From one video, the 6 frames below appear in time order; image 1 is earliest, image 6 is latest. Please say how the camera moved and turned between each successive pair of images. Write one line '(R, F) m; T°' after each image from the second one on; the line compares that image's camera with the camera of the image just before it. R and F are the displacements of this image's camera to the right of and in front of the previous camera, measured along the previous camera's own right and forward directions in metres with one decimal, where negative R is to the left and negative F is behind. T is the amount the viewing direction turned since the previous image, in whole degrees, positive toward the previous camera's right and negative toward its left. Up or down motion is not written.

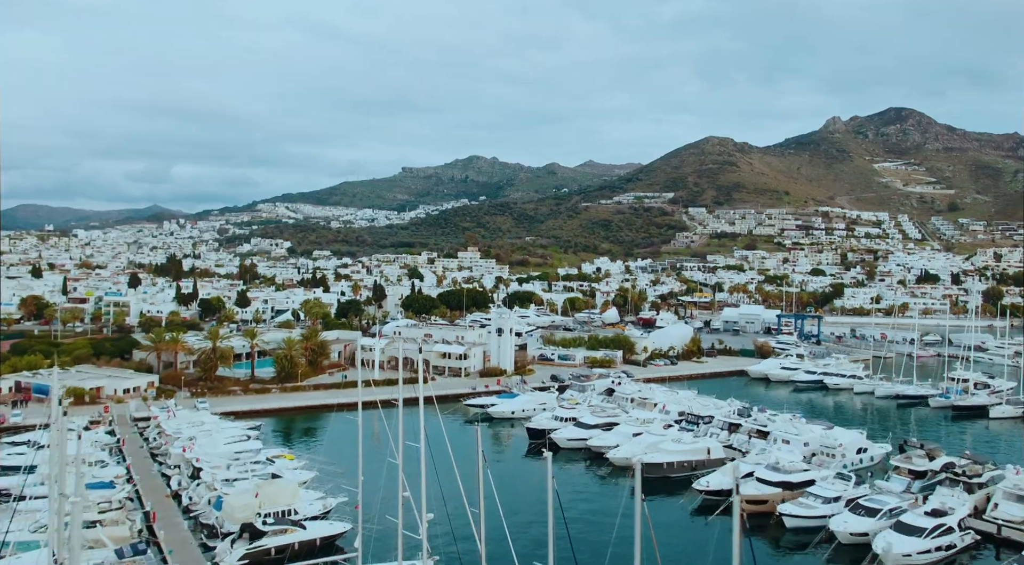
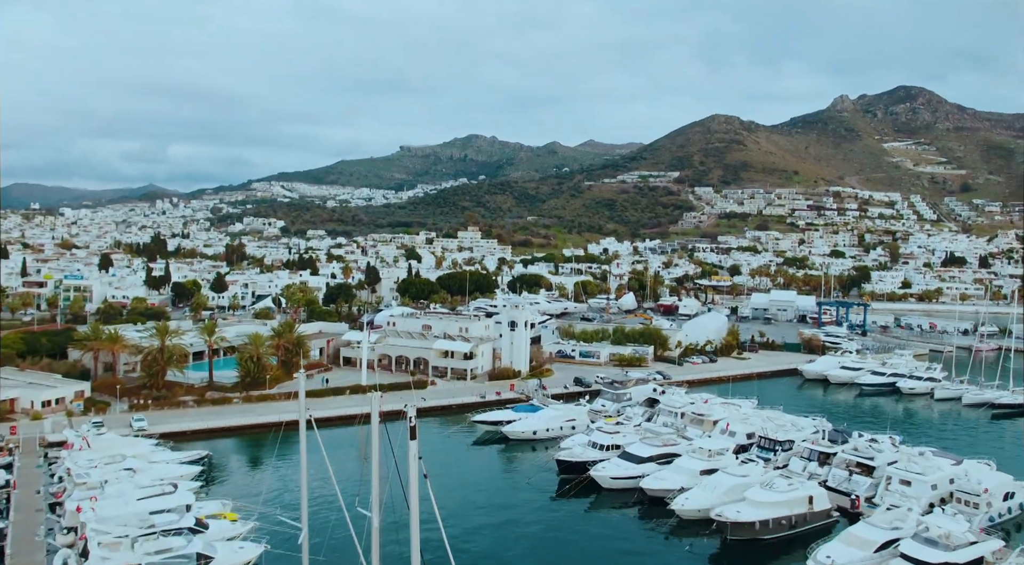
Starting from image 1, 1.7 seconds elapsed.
(-1.4, +13.6) m; 0°
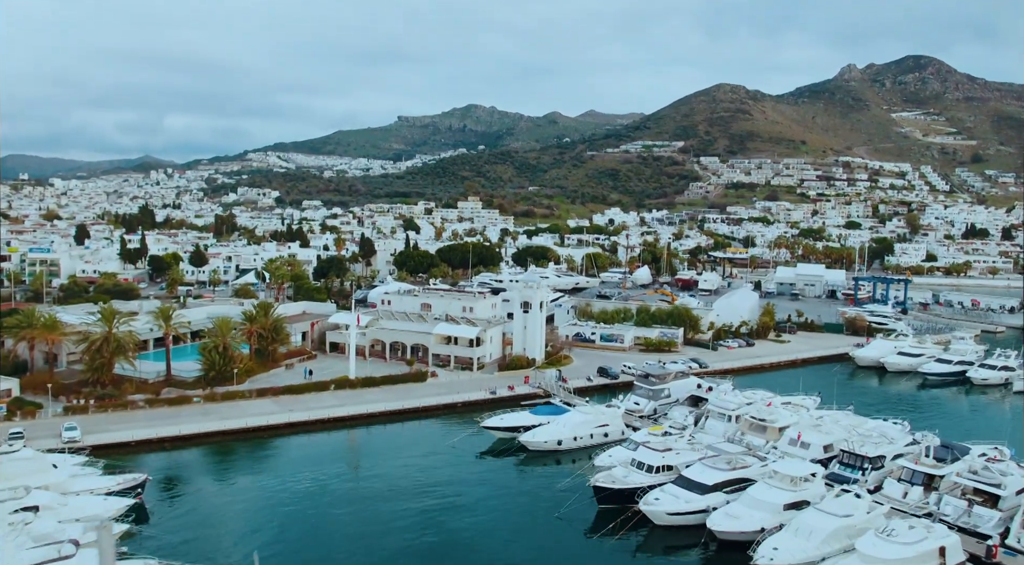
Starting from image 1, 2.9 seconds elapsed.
(-1.0, +9.7) m; 0°
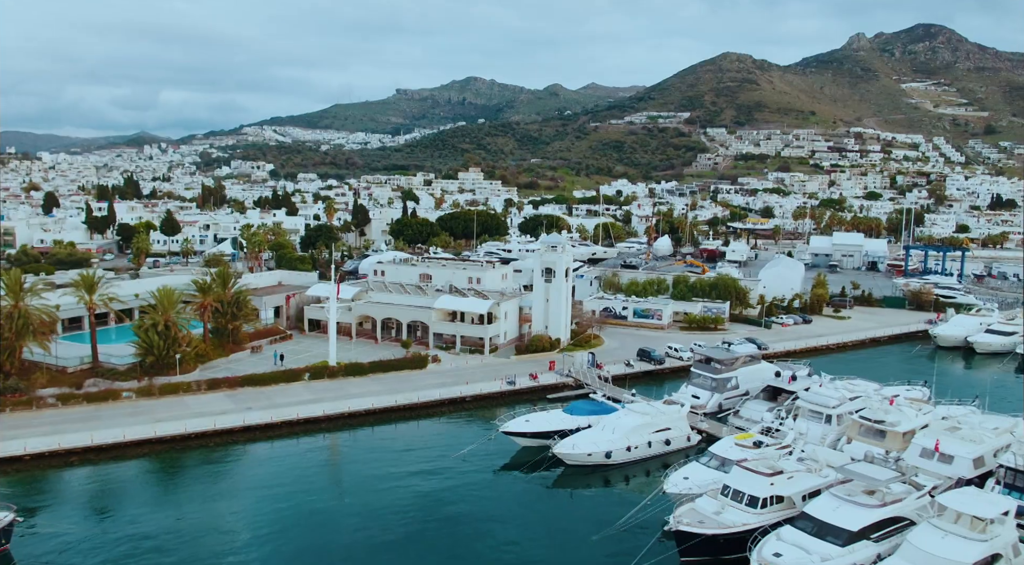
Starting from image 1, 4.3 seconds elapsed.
(-1.1, +10.9) m; 0°
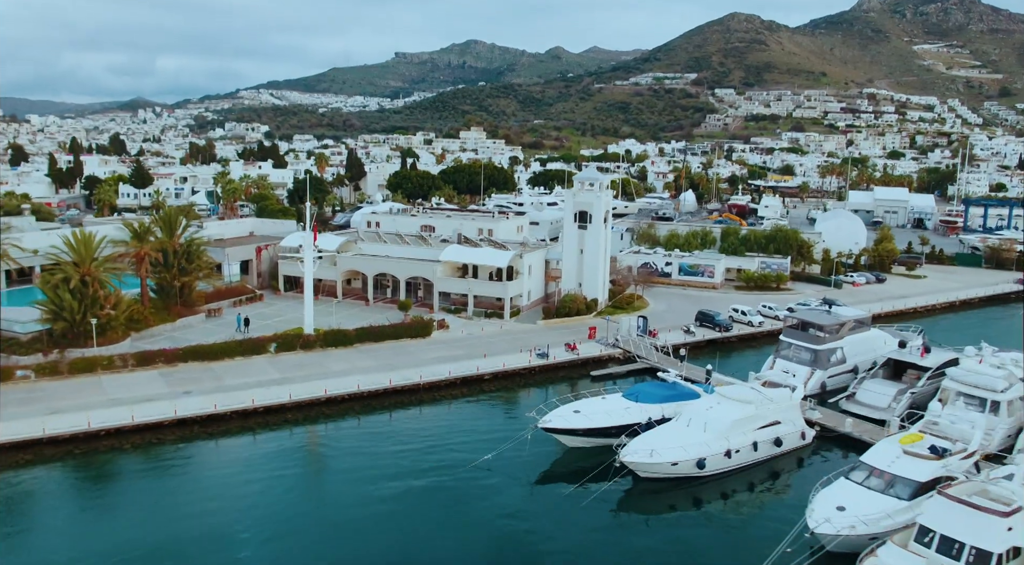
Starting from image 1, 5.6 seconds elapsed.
(-1.1, +9.6) m; 0°
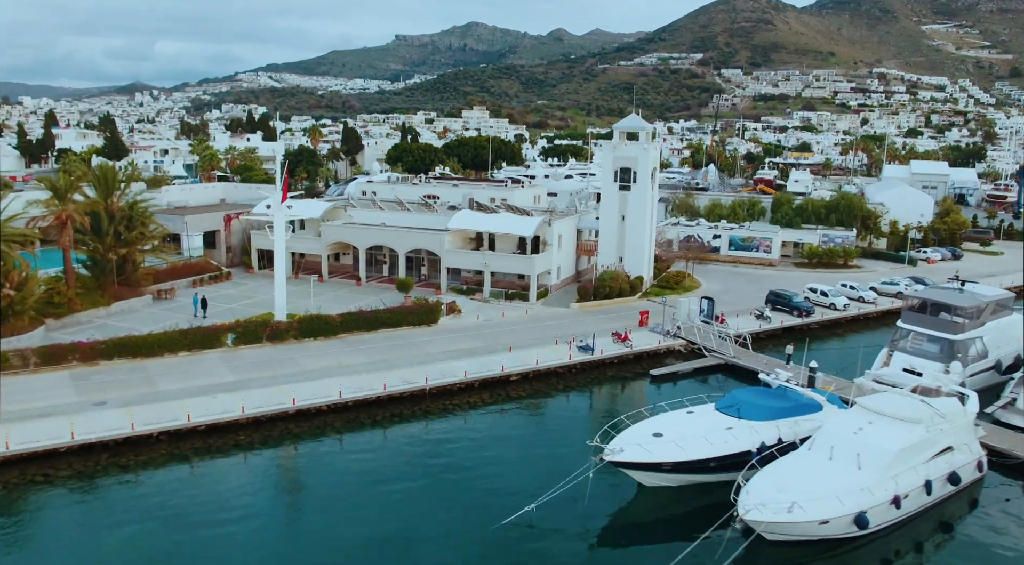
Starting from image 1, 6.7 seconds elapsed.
(-0.9, +7.2) m; 0°
